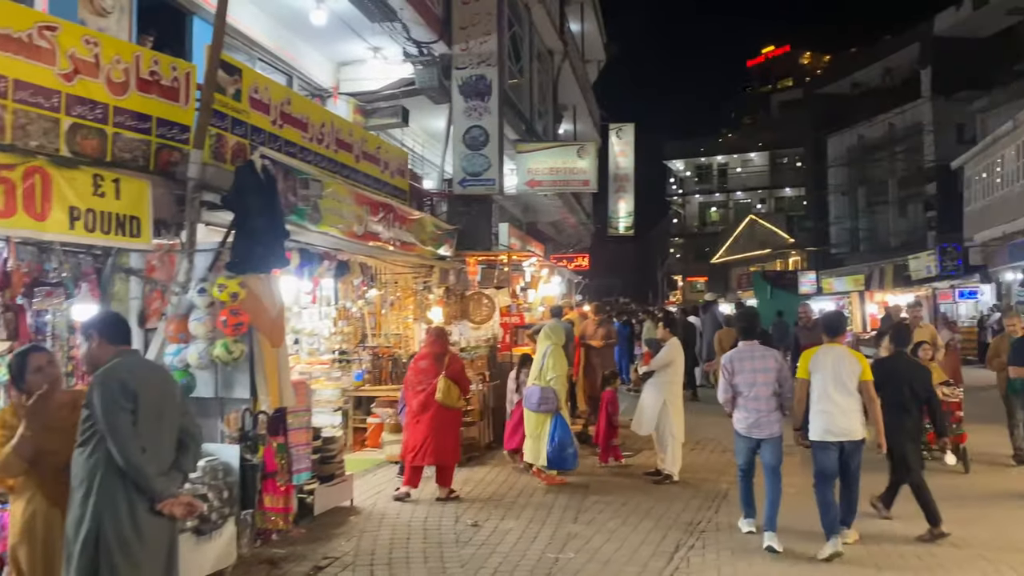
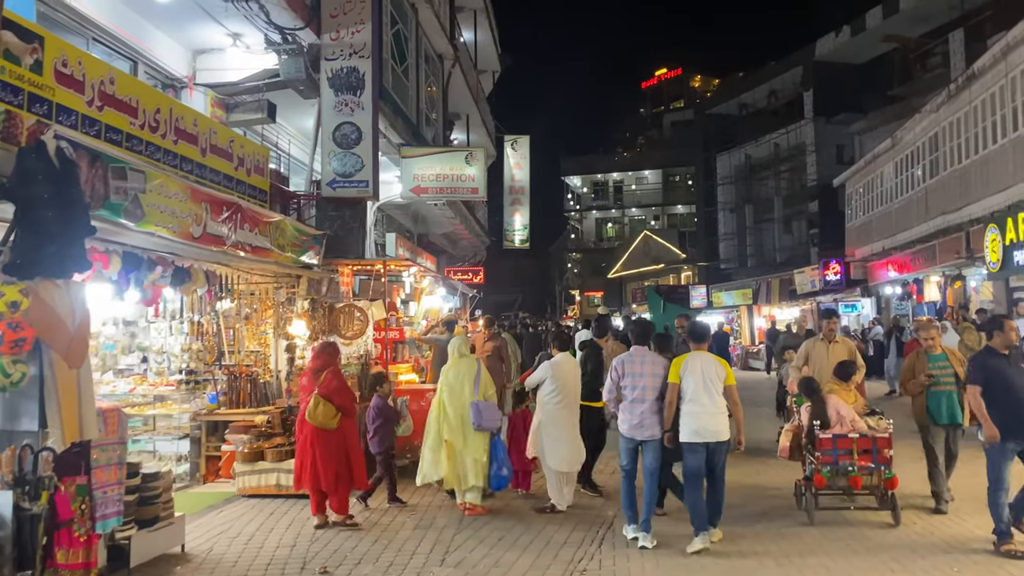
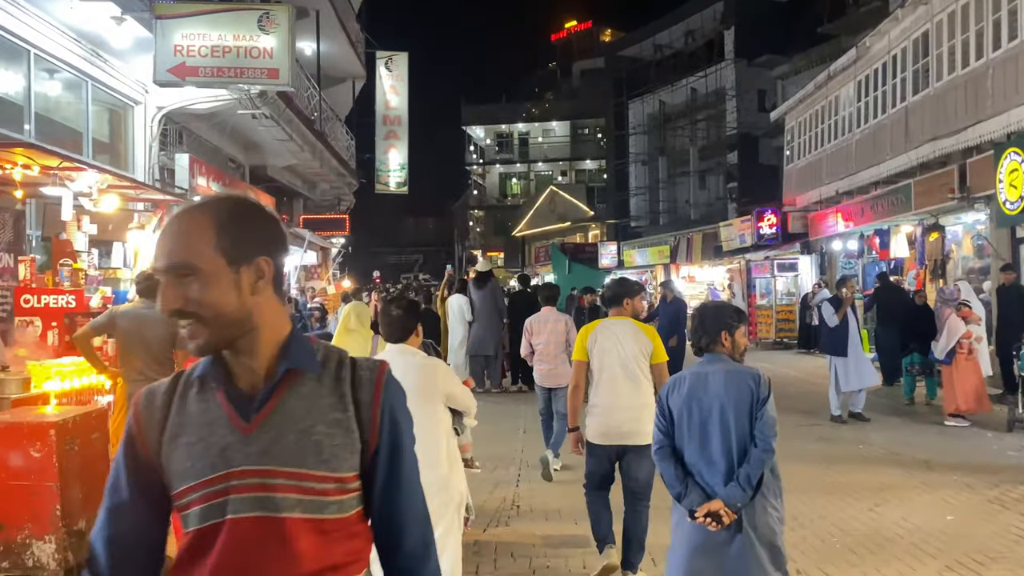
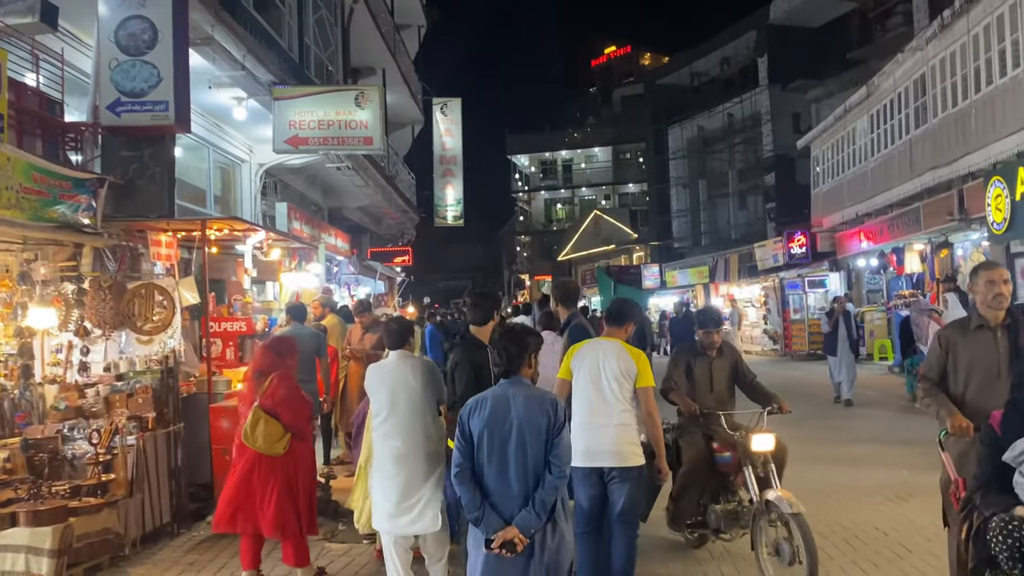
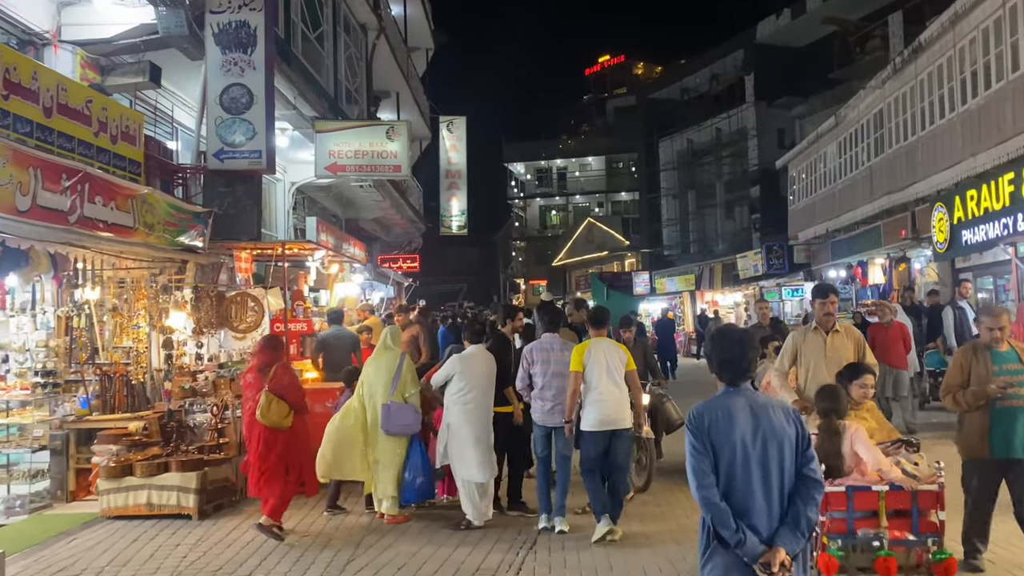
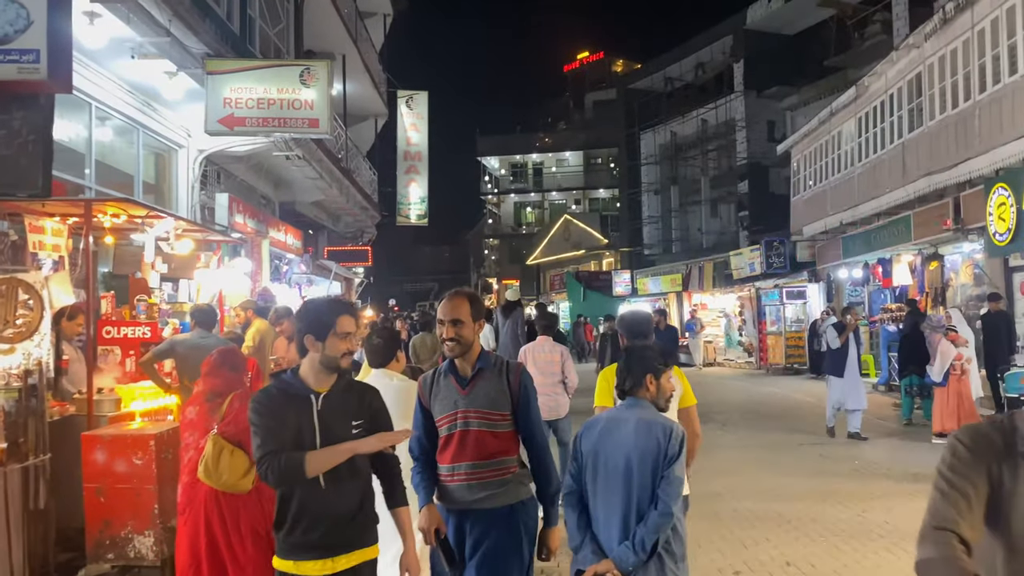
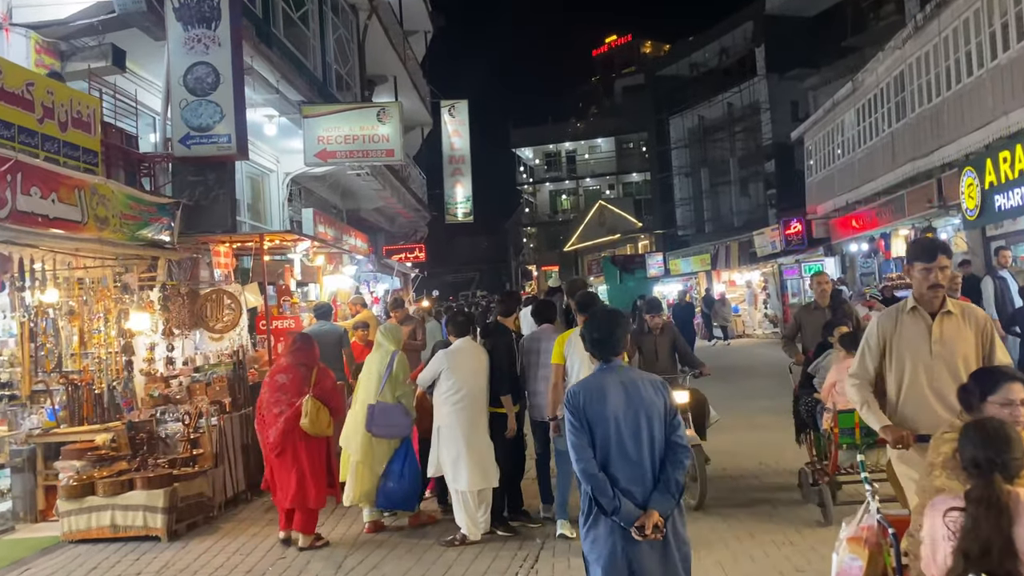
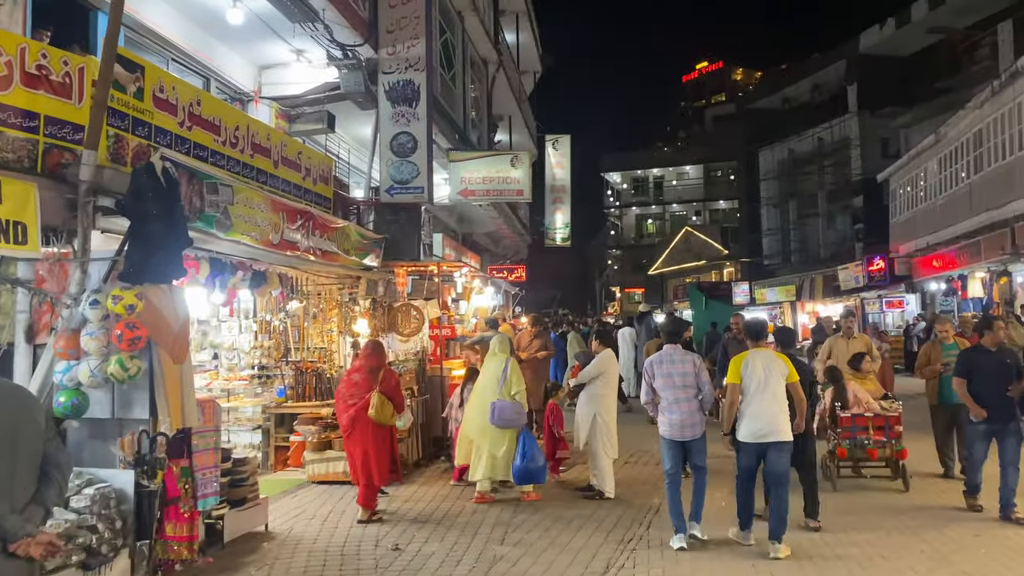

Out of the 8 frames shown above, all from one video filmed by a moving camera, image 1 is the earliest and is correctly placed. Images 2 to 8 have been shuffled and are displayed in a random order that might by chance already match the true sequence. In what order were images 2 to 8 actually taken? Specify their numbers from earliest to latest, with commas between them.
8, 2, 5, 7, 4, 6, 3
